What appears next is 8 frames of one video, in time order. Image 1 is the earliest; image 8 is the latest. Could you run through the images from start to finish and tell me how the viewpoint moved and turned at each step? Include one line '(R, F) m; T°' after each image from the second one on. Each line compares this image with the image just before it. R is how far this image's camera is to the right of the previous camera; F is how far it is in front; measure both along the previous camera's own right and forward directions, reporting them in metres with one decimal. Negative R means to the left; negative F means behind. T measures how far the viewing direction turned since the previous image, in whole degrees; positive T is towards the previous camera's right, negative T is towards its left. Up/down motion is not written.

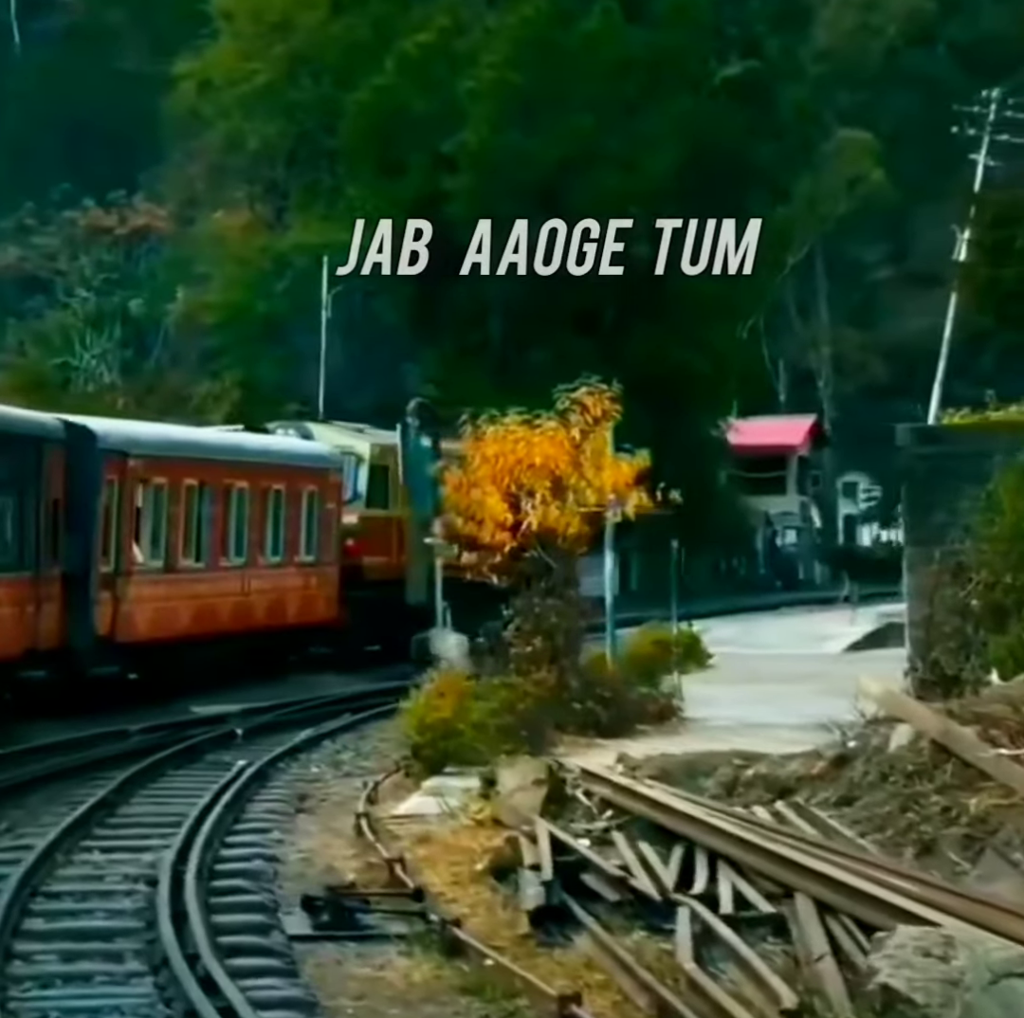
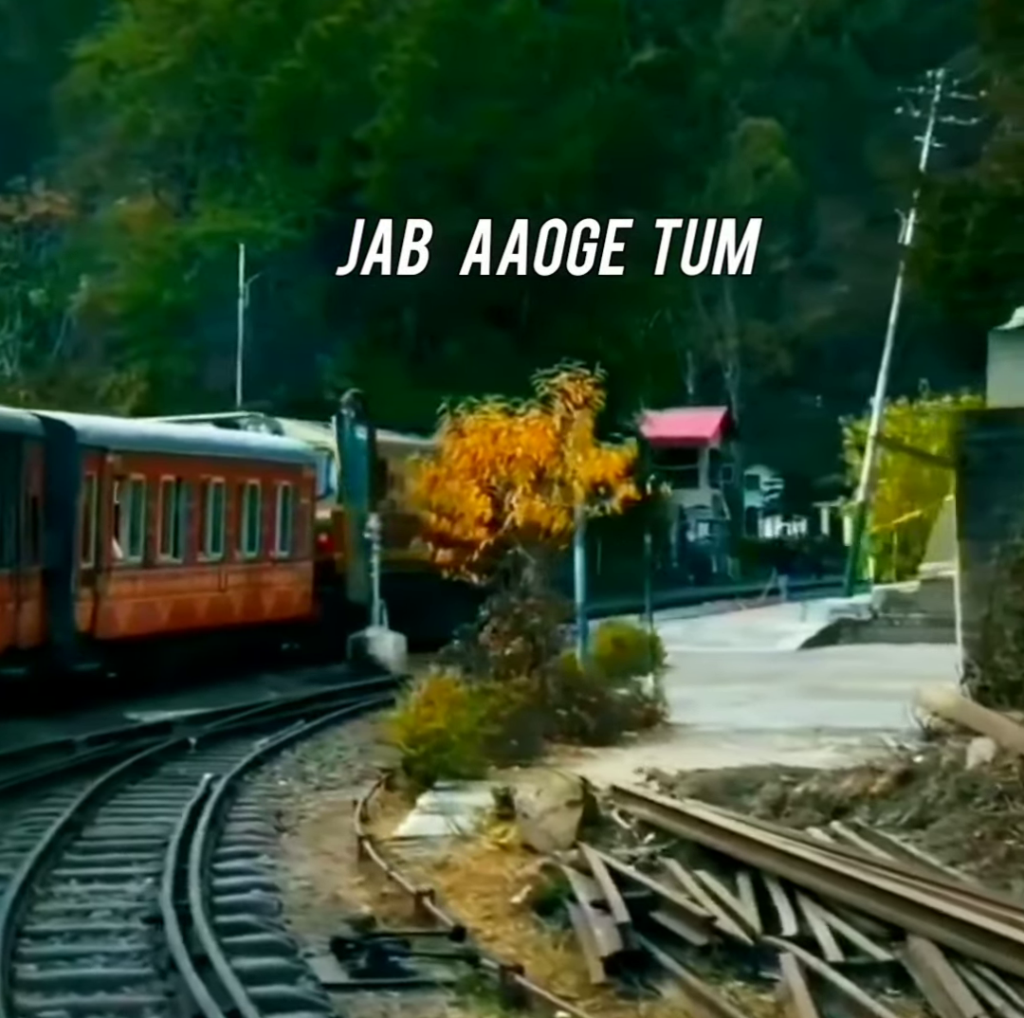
(-0.7, +1.4) m; +2°
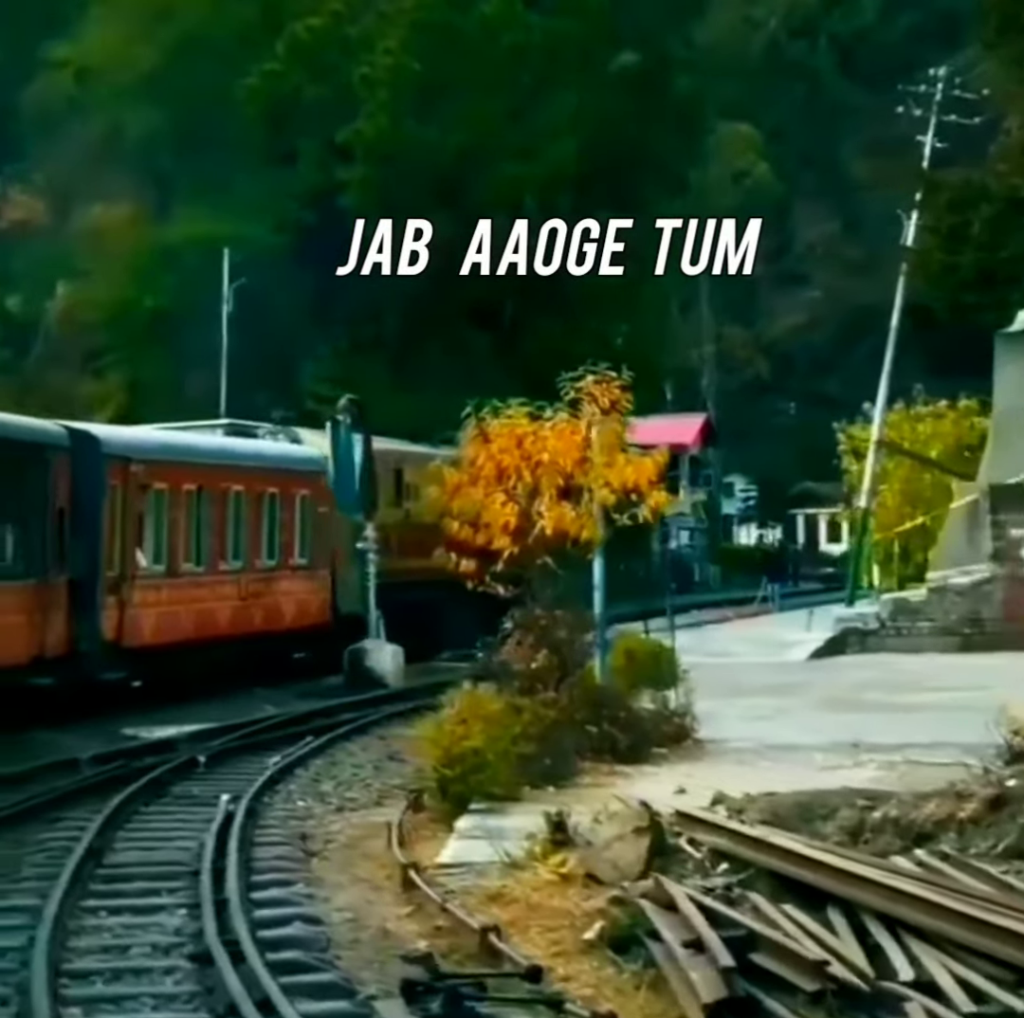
(-0.4, +0.8) m; +1°
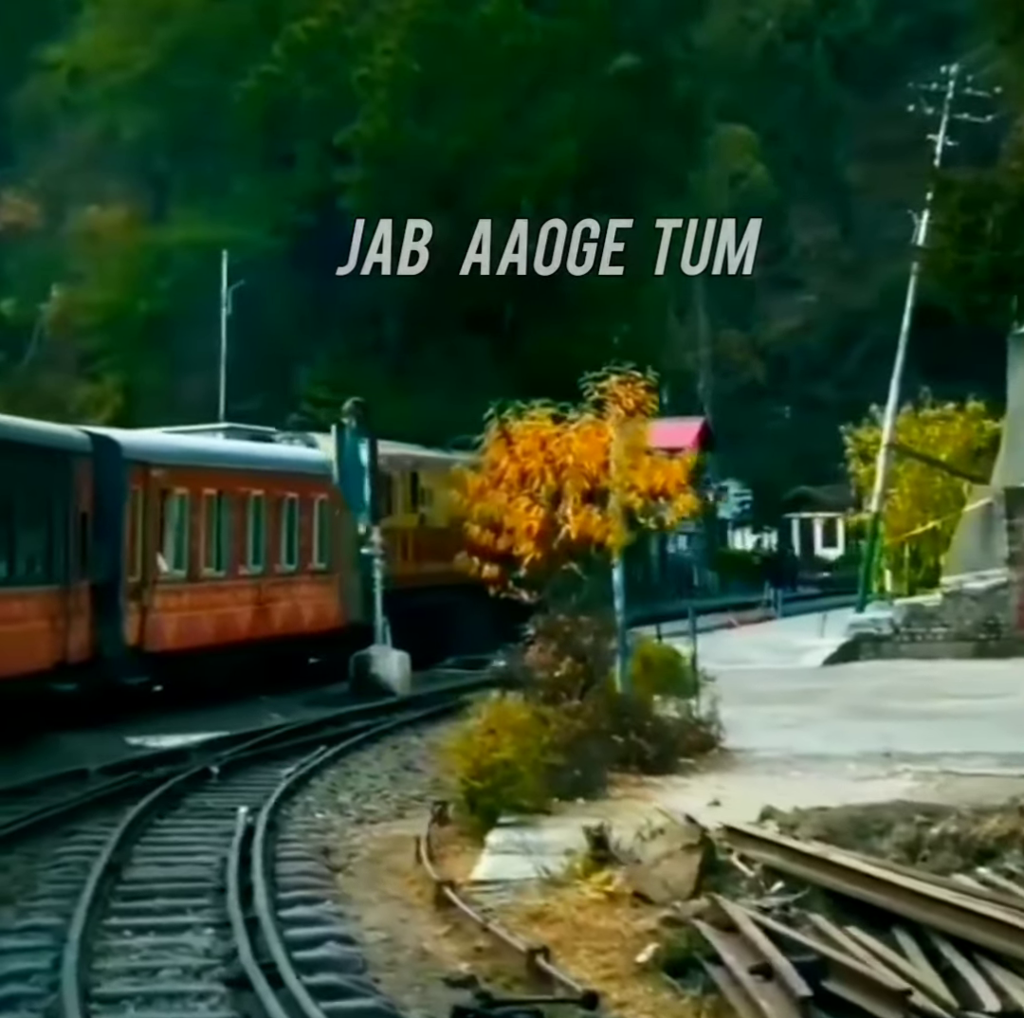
(-0.2, +0.5) m; 0°
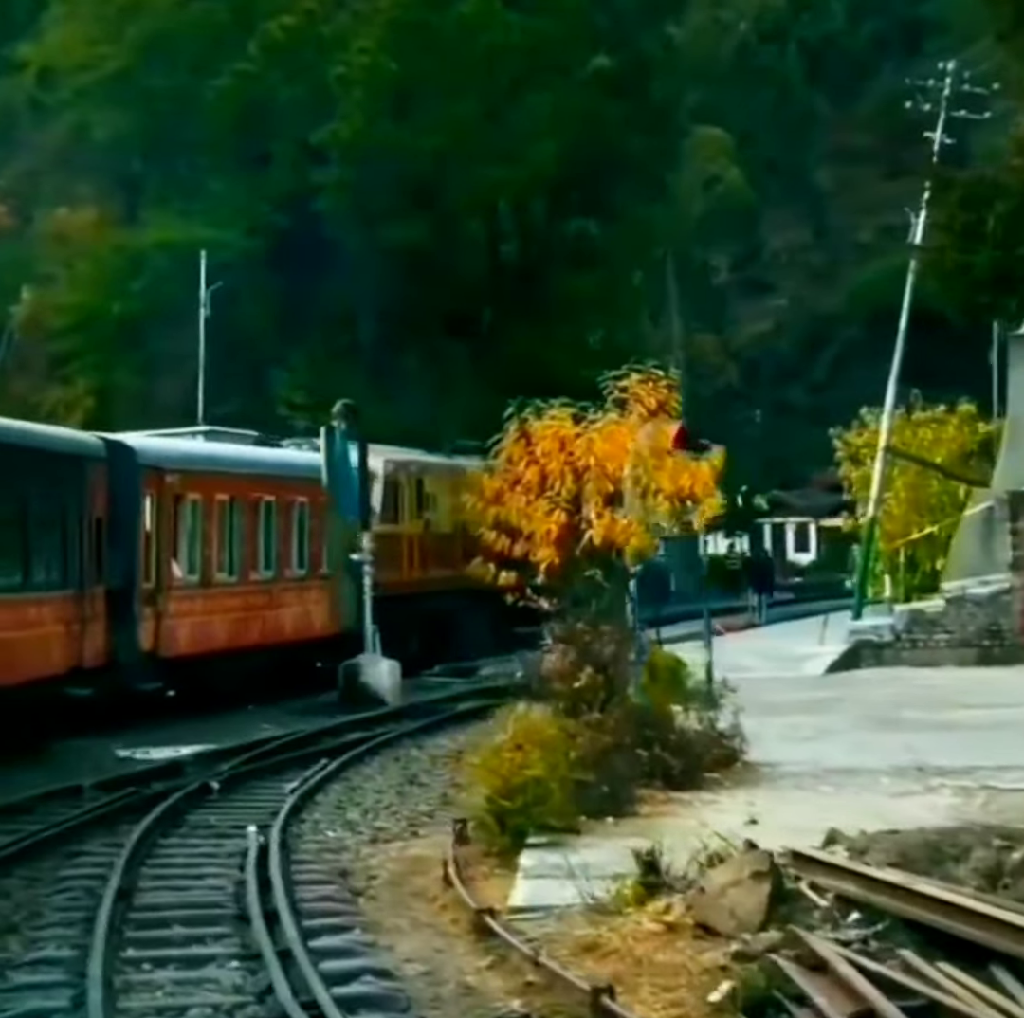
(-0.4, +0.9) m; +1°
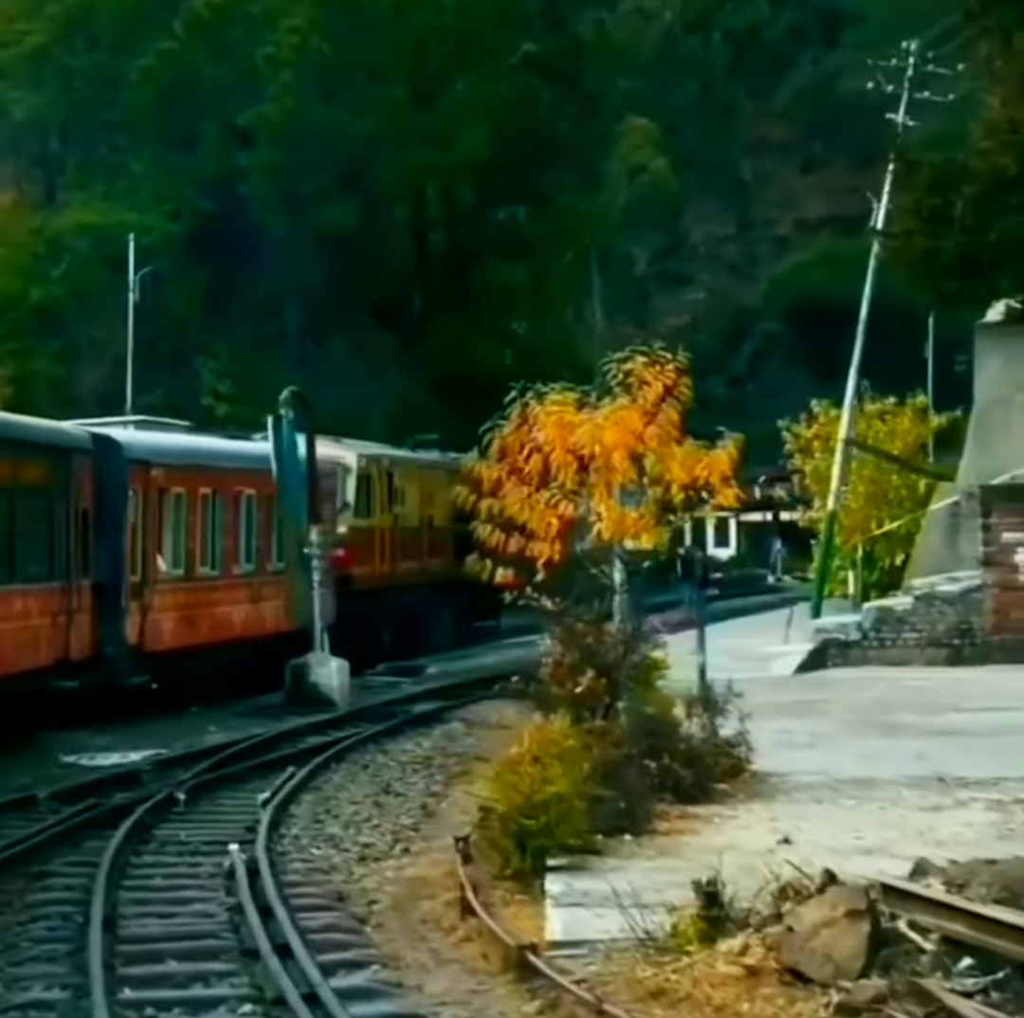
(-0.6, +1.4) m; +2°
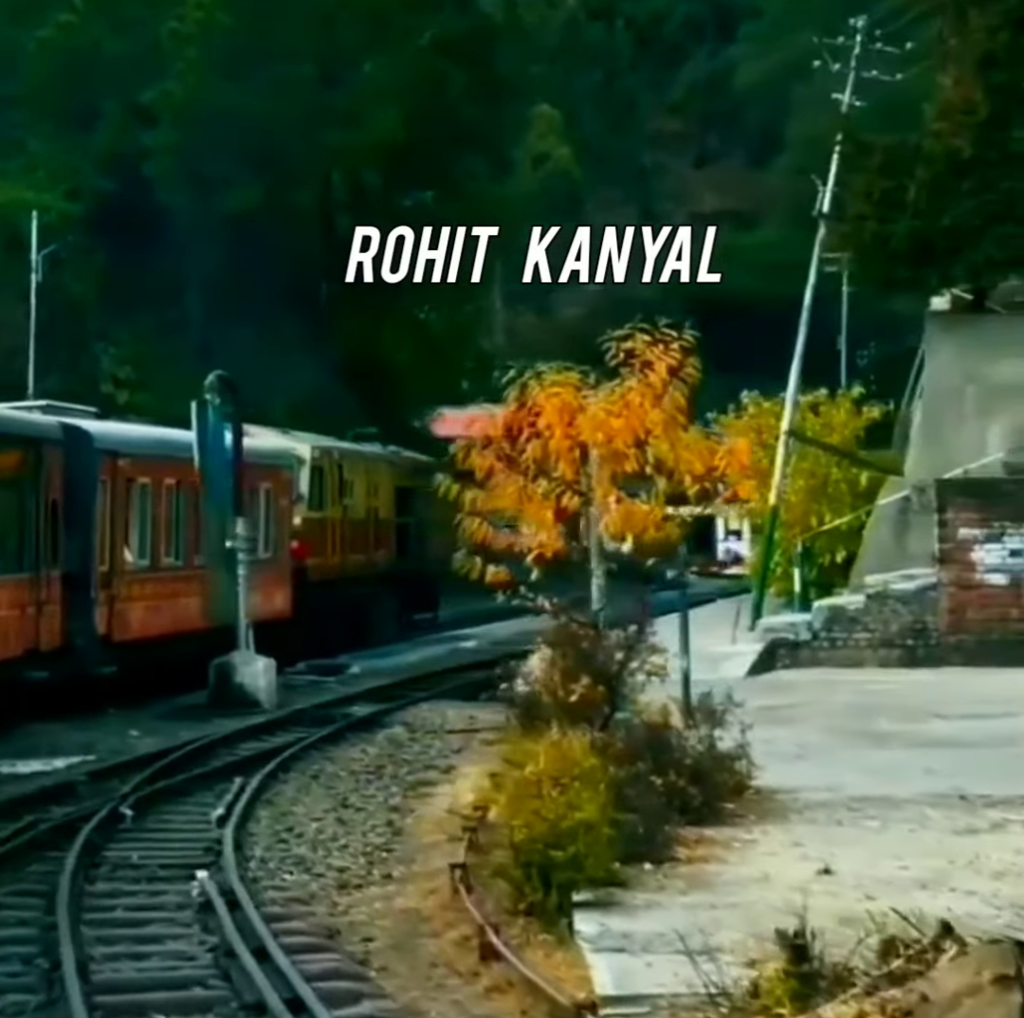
(-0.6, +1.6) m; +2°
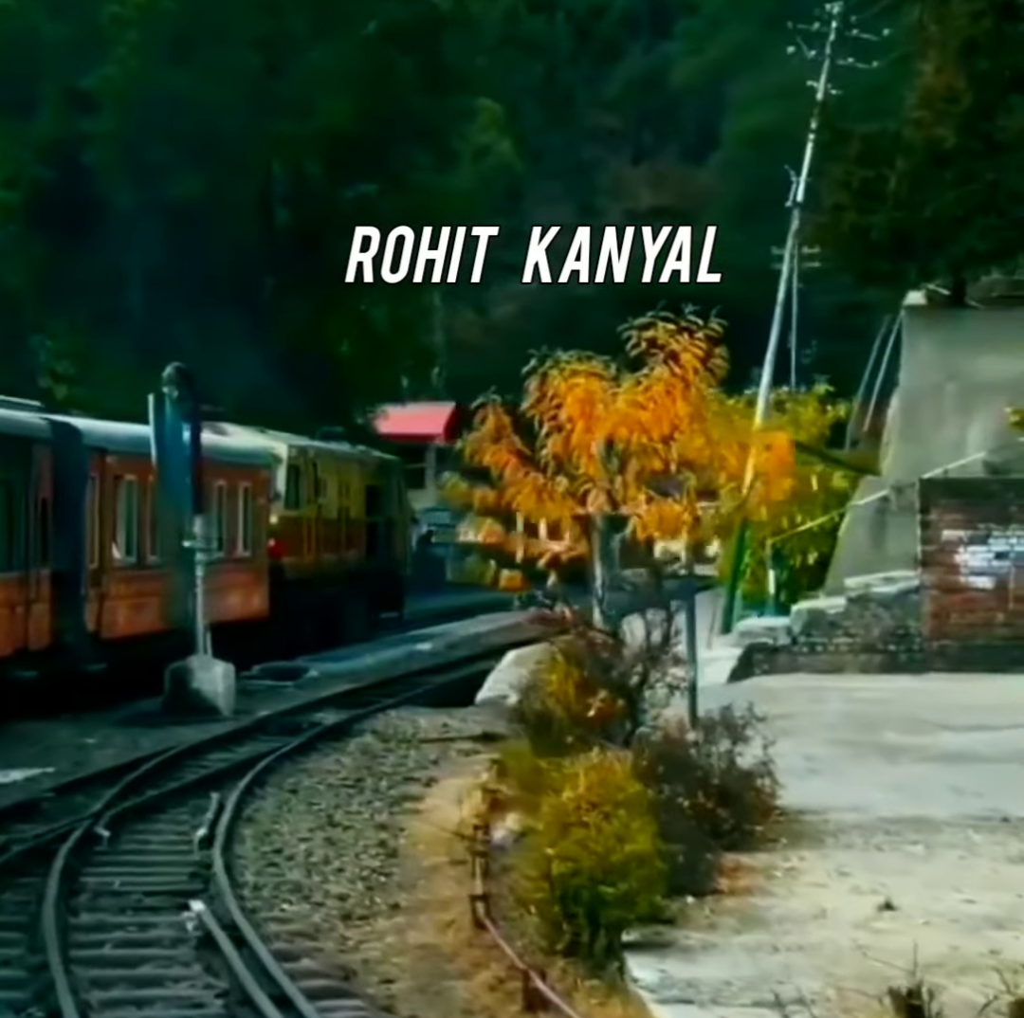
(-0.5, +1.2) m; +1°
